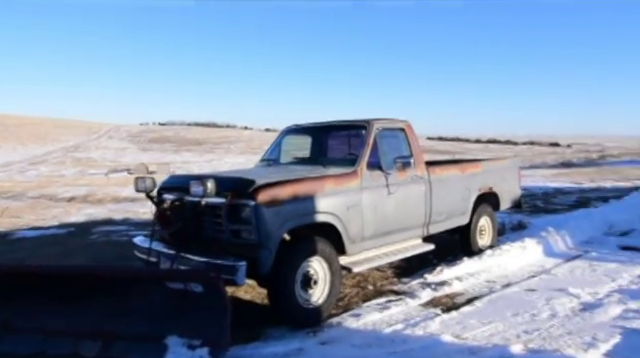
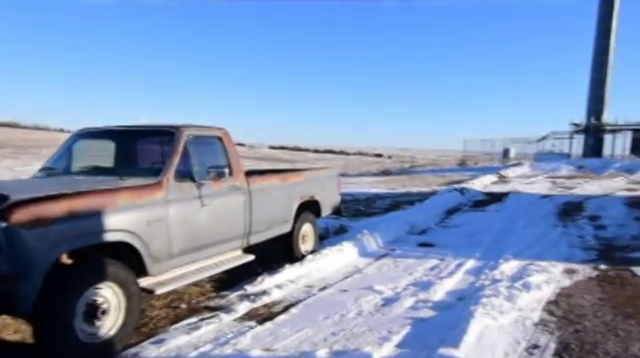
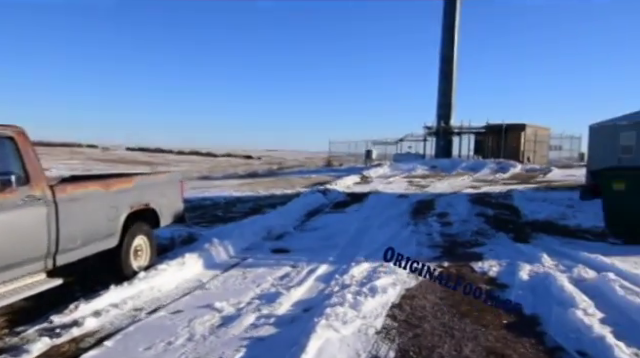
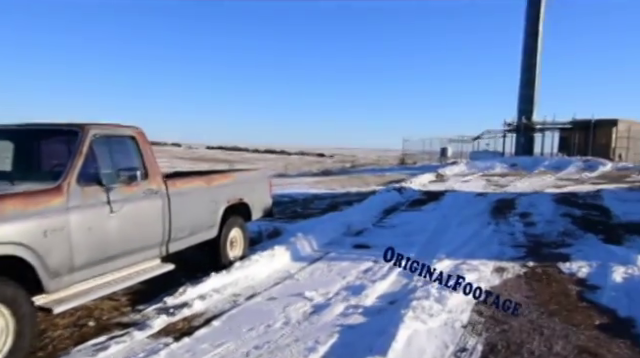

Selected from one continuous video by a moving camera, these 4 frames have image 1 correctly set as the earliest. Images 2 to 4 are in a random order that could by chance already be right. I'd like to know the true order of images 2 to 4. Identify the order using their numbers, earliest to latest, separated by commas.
2, 4, 3
